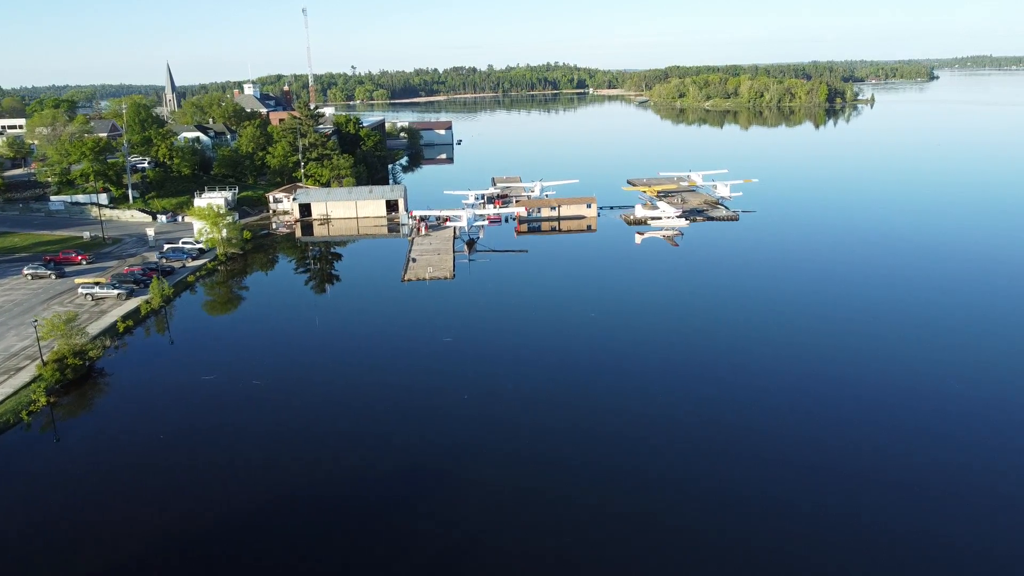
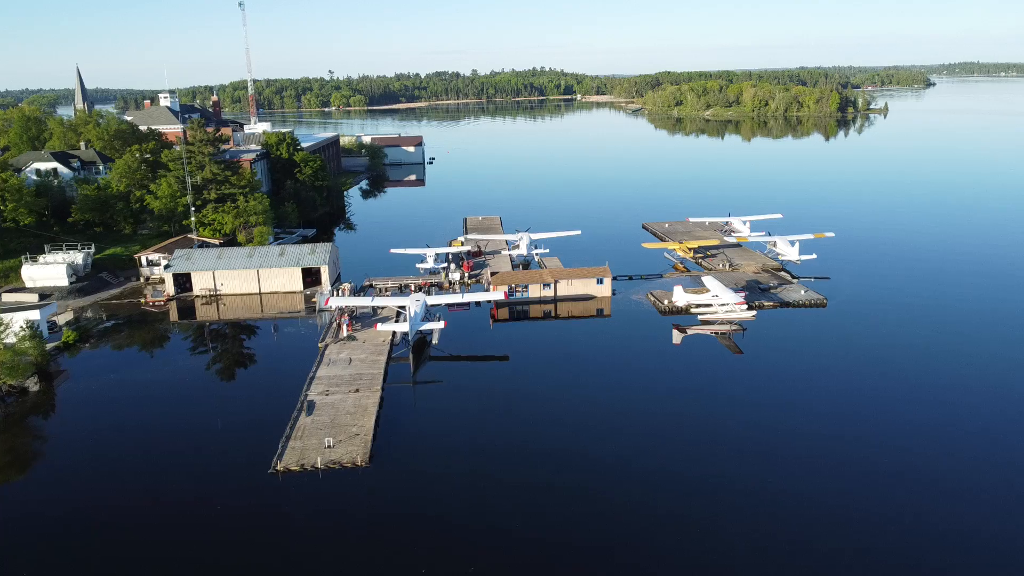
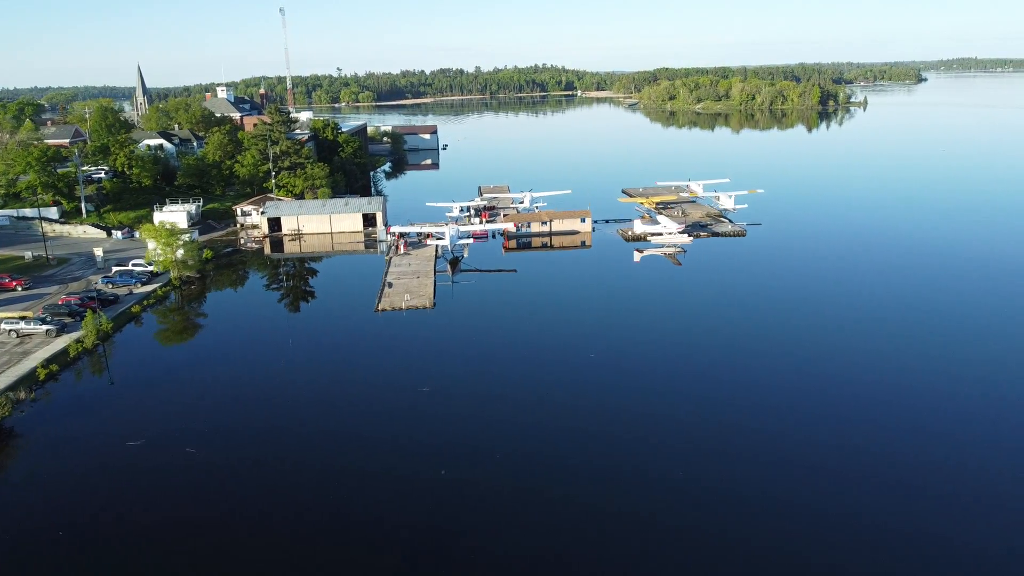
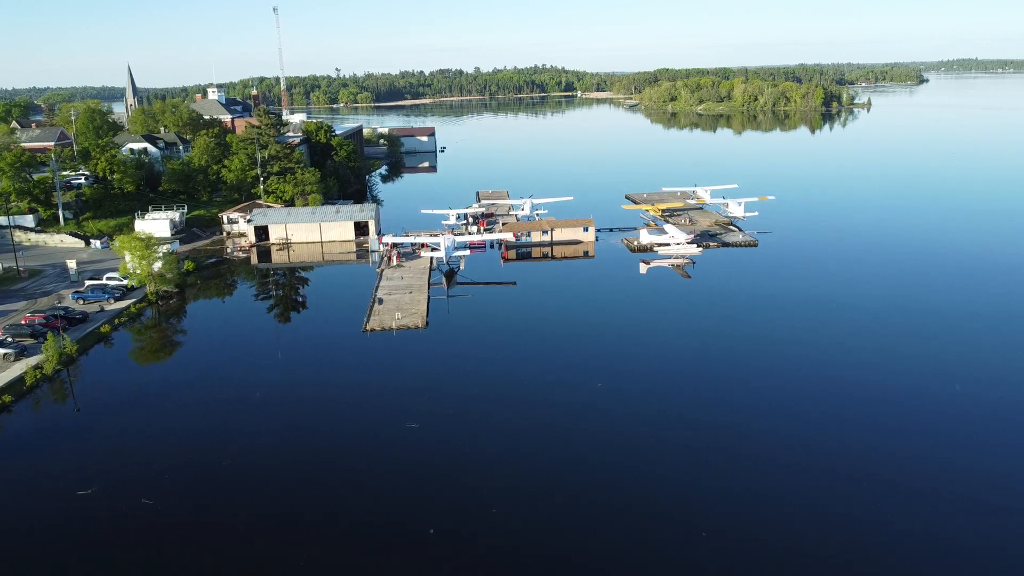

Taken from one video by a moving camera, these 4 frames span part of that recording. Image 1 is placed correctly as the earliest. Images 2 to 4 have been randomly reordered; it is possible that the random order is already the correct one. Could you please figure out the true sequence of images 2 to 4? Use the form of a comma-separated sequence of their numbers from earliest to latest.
3, 4, 2
